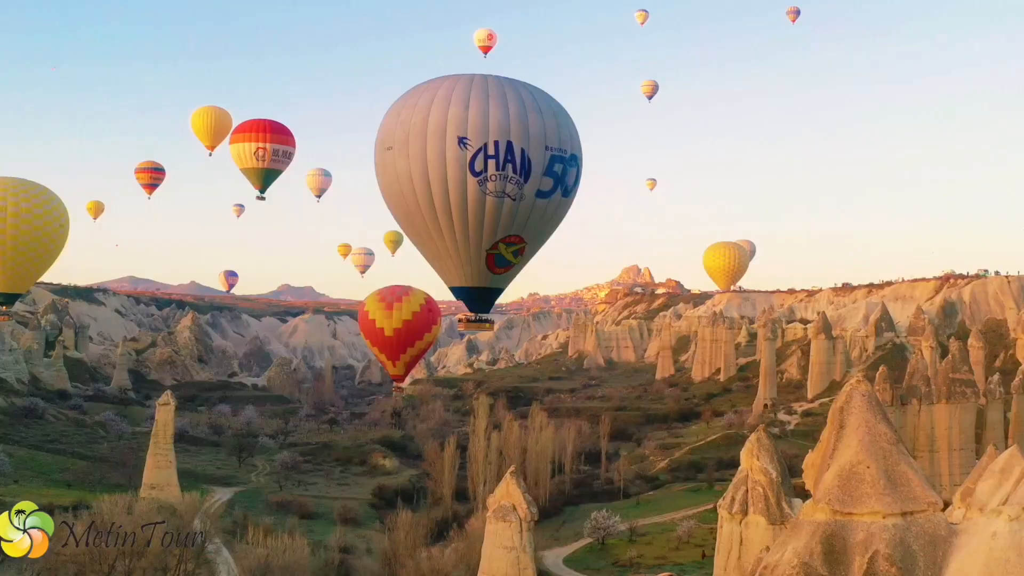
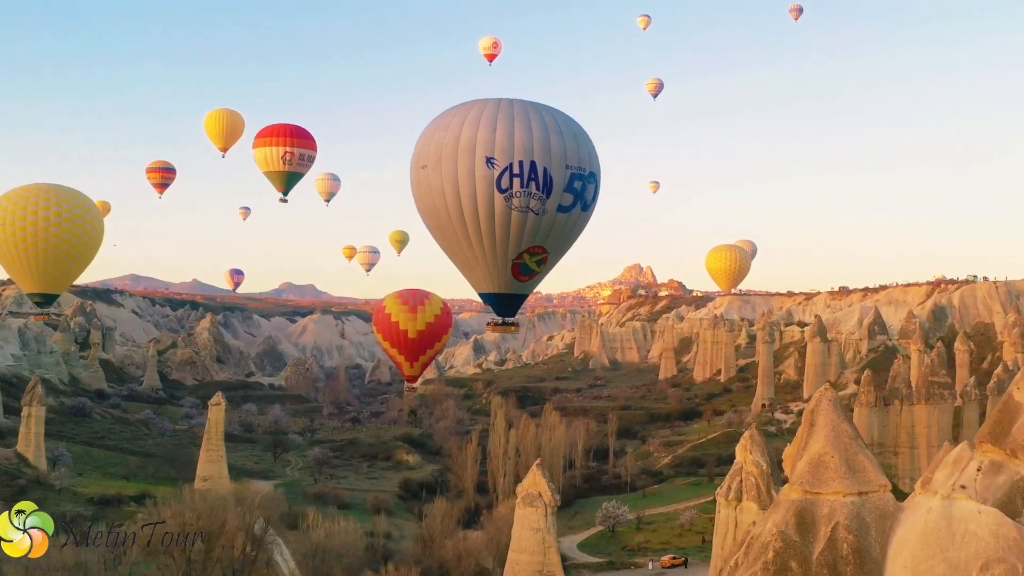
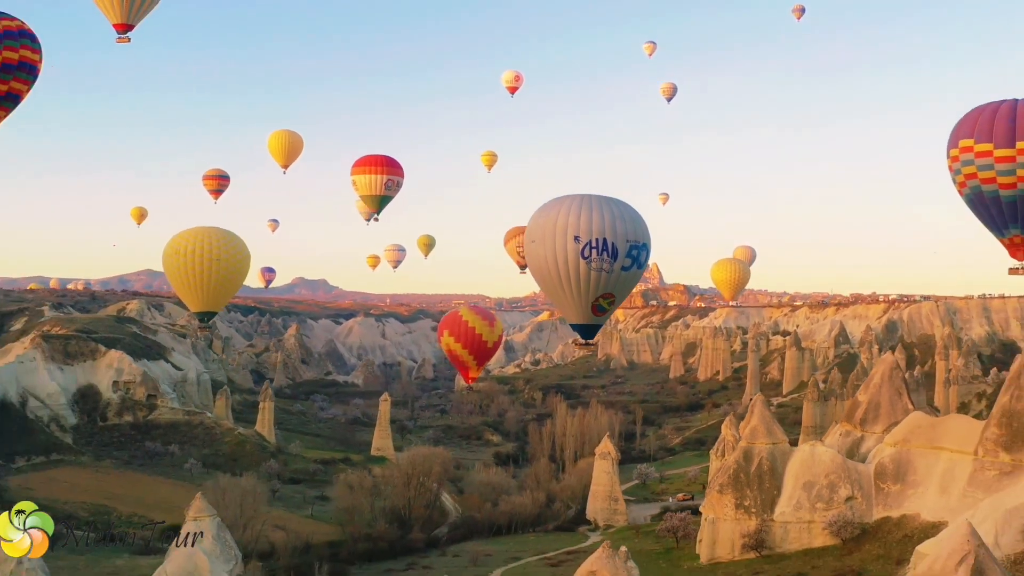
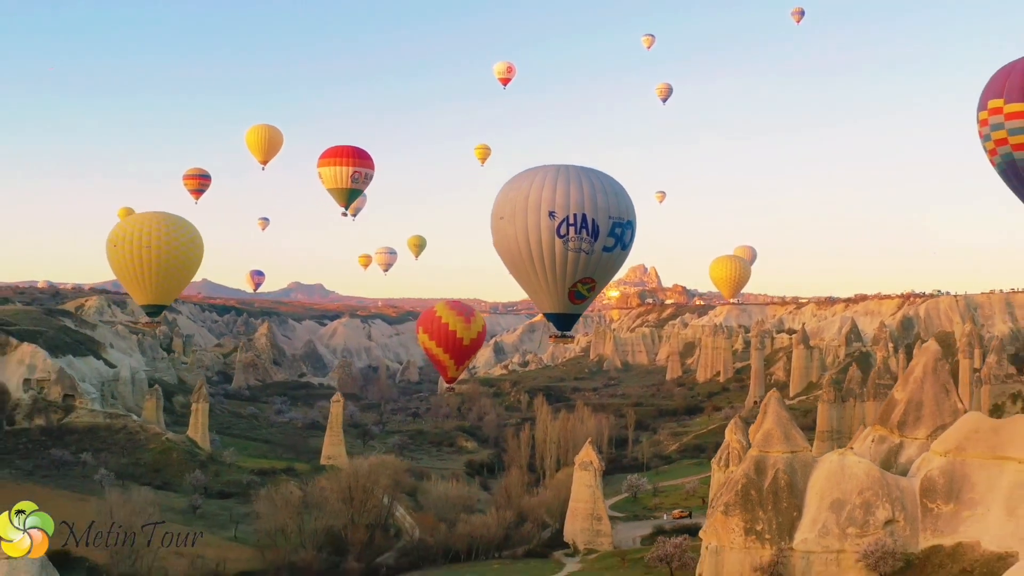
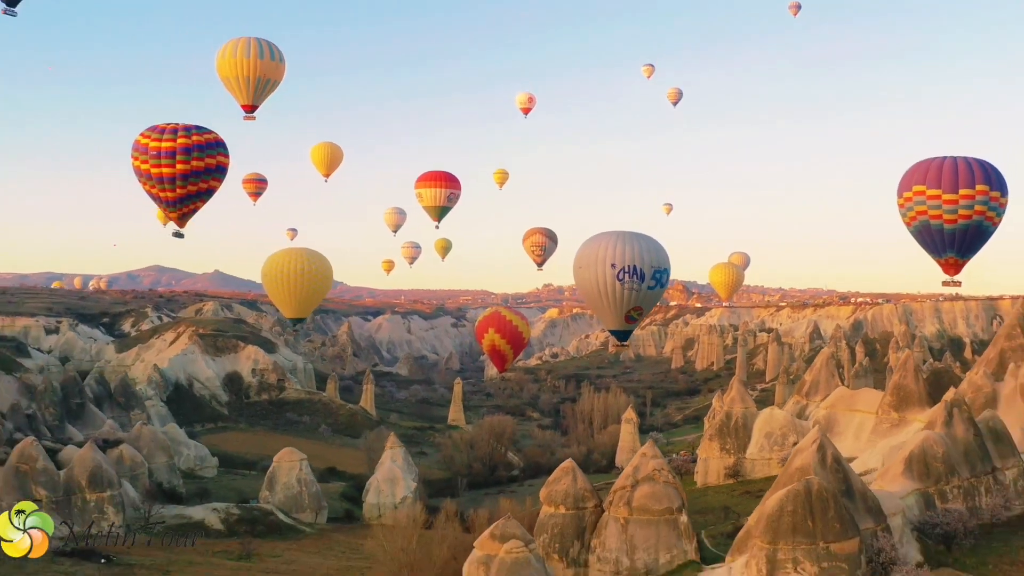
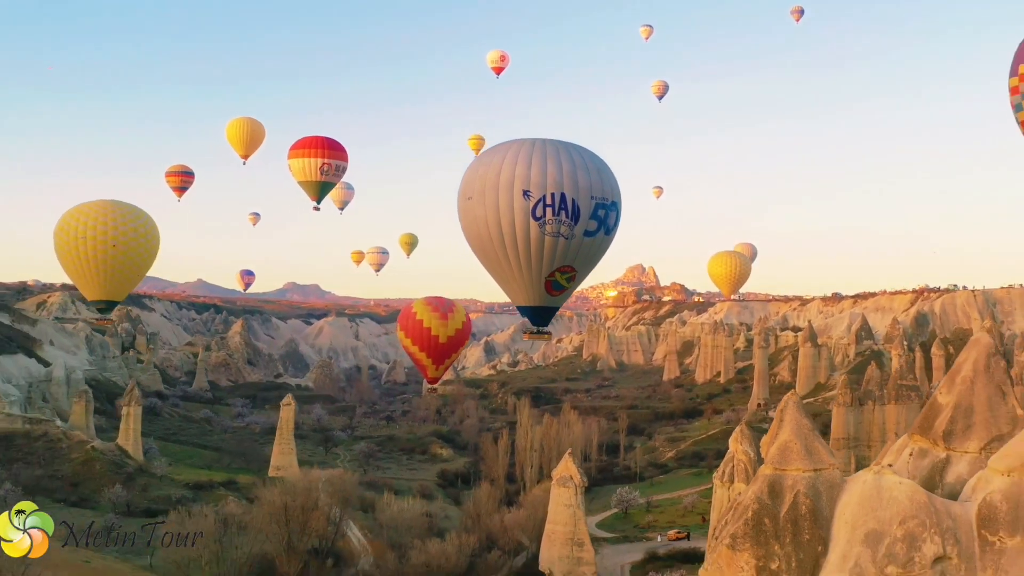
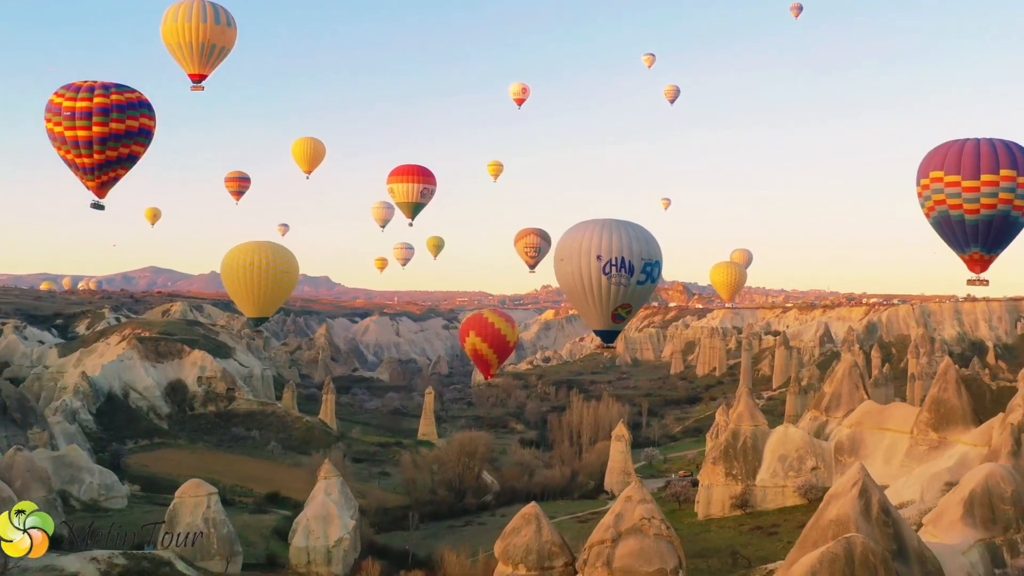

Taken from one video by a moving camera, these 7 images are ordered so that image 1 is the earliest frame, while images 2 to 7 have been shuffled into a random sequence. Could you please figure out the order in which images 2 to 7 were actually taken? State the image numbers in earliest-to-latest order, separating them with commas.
2, 6, 4, 3, 7, 5
